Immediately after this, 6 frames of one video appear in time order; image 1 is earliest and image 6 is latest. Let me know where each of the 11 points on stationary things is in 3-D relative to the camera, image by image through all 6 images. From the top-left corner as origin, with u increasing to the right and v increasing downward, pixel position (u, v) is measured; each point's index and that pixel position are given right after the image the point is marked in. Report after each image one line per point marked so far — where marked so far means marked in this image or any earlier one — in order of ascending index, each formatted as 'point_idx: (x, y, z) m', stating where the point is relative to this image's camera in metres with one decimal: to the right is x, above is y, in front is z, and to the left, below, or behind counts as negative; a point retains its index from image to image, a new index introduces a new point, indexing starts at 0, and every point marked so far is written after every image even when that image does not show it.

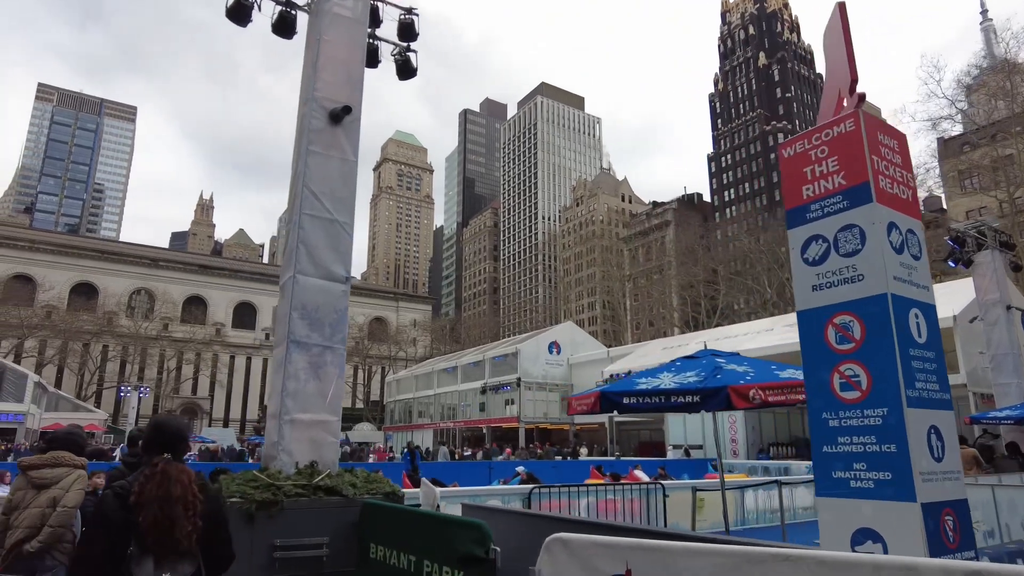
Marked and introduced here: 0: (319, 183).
0: (-1.7, +1.0, +5.8) m
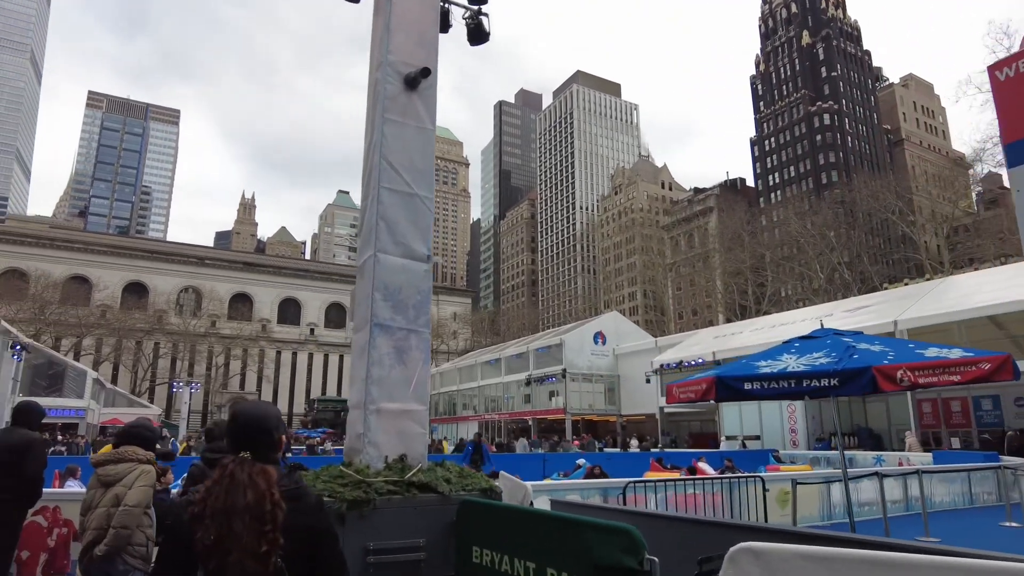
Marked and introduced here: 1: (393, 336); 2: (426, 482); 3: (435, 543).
0: (-0.9, +1.1, +5.3) m
1: (-0.9, -0.4, +5.0) m
2: (-0.6, -1.4, +4.5) m
3: (-0.5, -1.7, +4.3) m
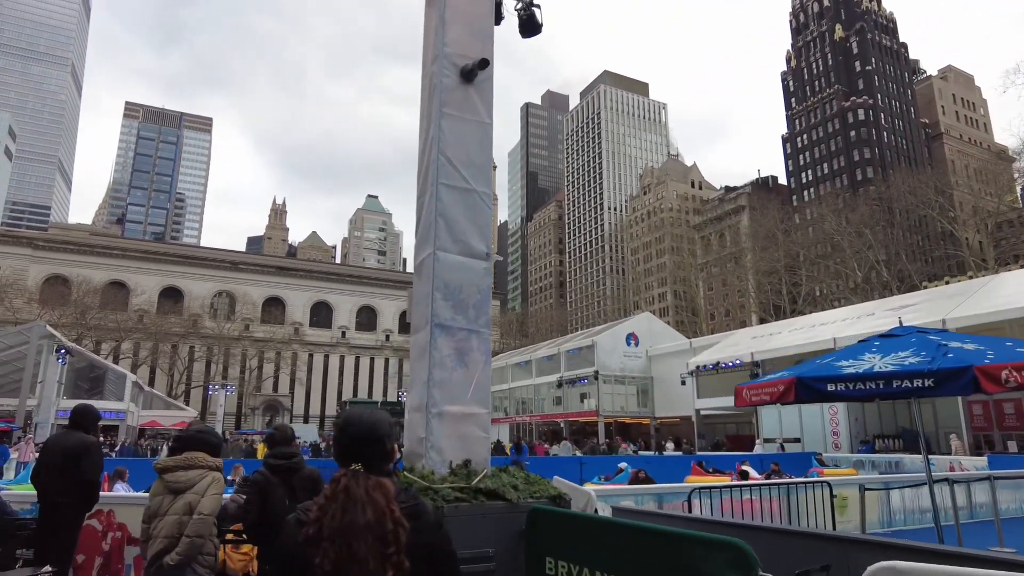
0: (-0.5, +1.1, +5.2) m
1: (-0.4, -0.4, +4.8) m
2: (-0.1, -1.4, +4.3) m
3: (0.0, -1.7, +4.1) m
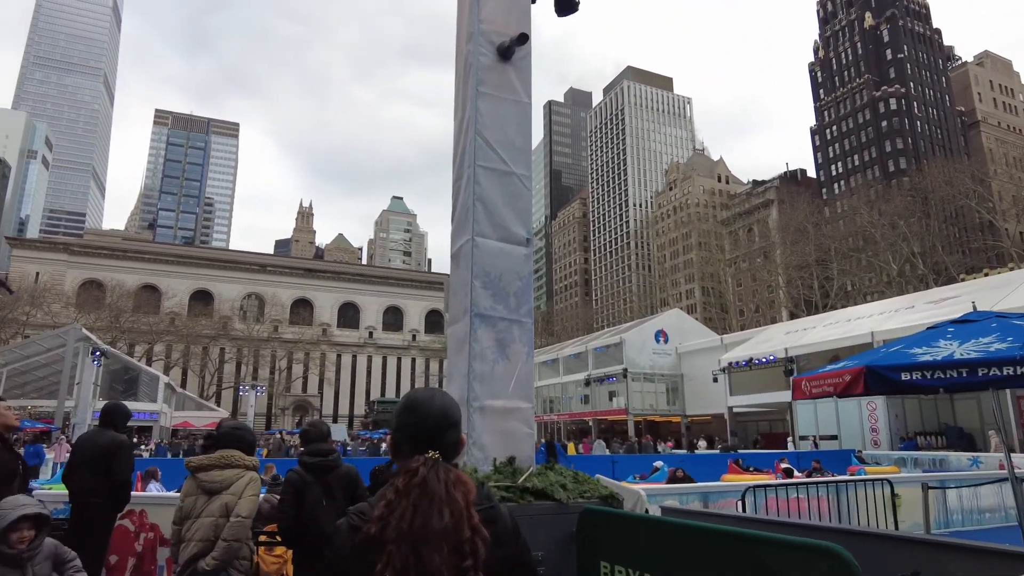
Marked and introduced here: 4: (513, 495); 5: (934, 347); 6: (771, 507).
0: (-0.1, +1.2, +4.9) m
1: (-0.1, -0.3, +4.6) m
2: (+0.2, -1.3, +4.0) m
3: (+0.3, -1.6, +3.9) m
4: (0.0, -1.3, +3.9) m
5: (+2.9, -0.4, +4.4) m
6: (+3.3, -2.8, +8.1) m
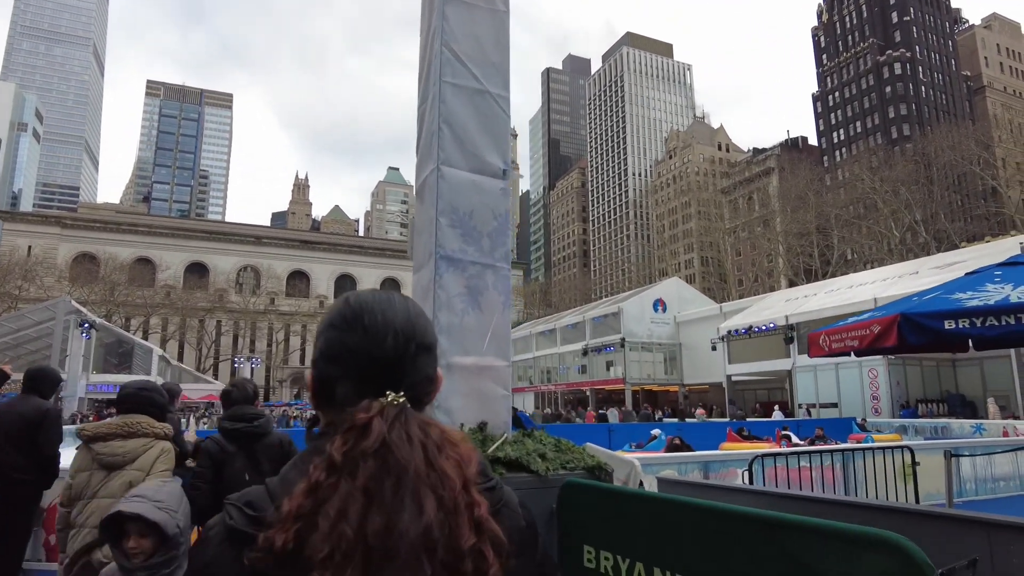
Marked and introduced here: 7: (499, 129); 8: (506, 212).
0: (-0.3, +1.6, +4.2) m
1: (-0.3, +0.1, +3.9) m
2: (0.0, -0.9, +3.4) m
3: (+0.1, -1.3, +3.2) m
4: (-0.2, -0.9, +3.3) m
5: (+2.7, 0.0, +3.7) m
6: (+3.1, -2.2, +7.5) m
7: (-0.1, +1.1, +4.2) m
8: (-0.1, +0.5, +4.1) m
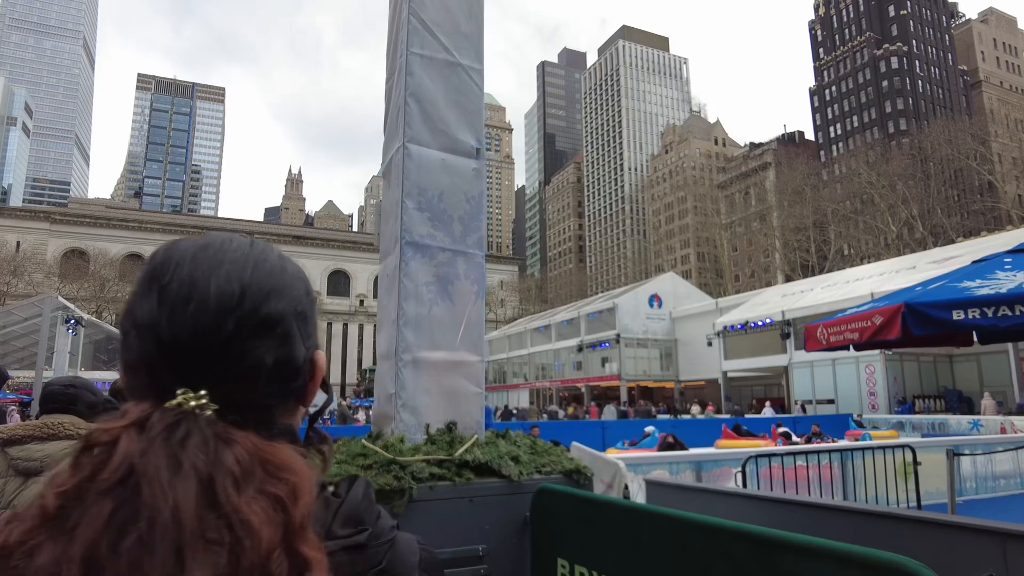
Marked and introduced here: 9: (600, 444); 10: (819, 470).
0: (-0.5, +1.7, +3.8) m
1: (-0.4, +0.2, +3.6) m
2: (-0.1, -0.8, +3.1) m
3: (0.0, -1.2, +2.9) m
4: (-0.3, -0.9, +3.0) m
5: (+2.6, 0.0, +3.4) m
6: (+2.9, -2.1, +7.2) m
7: (-0.3, +1.1, +3.9) m
8: (-0.2, +0.5, +3.8) m
9: (+2.0, -3.6, +14.9) m
10: (+3.5, -2.1, +7.3) m
